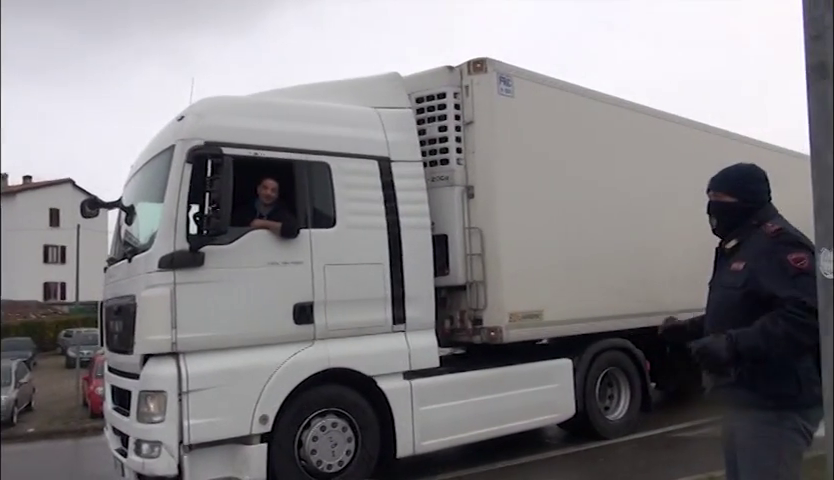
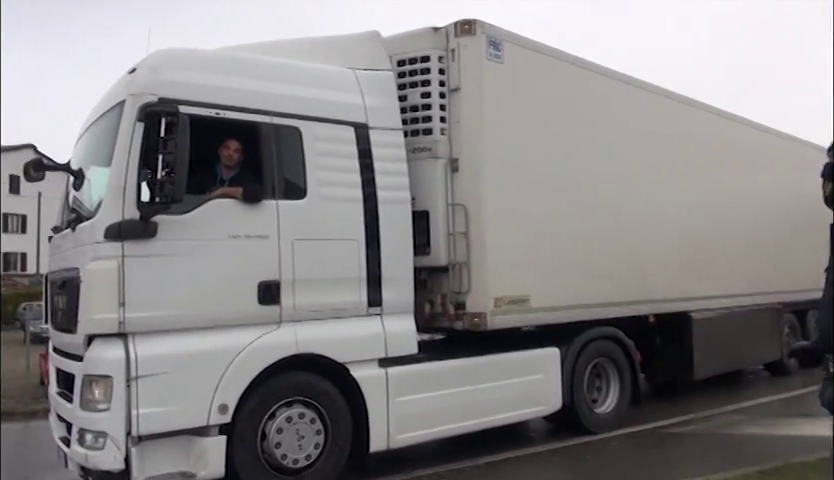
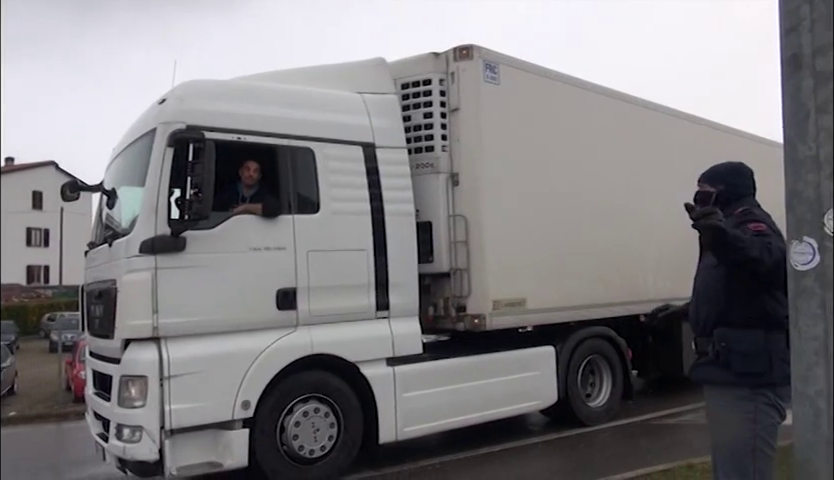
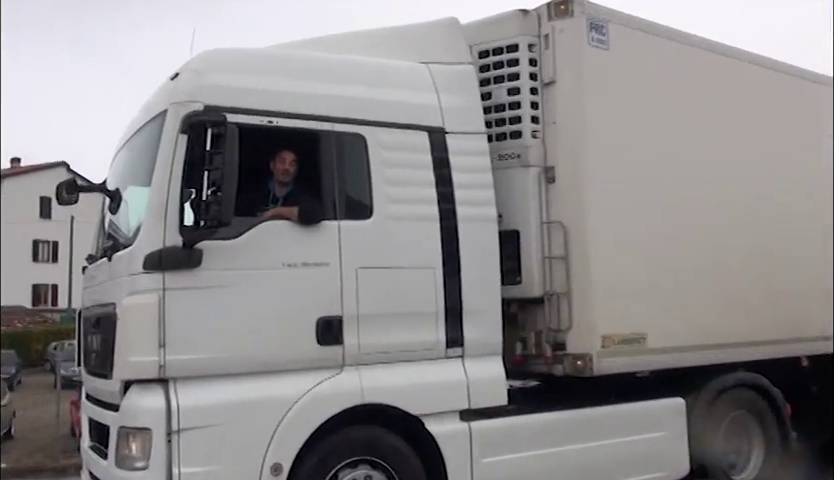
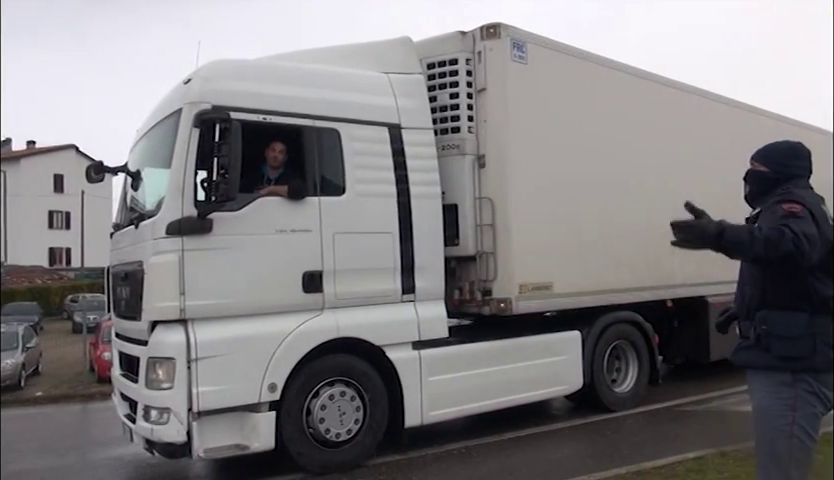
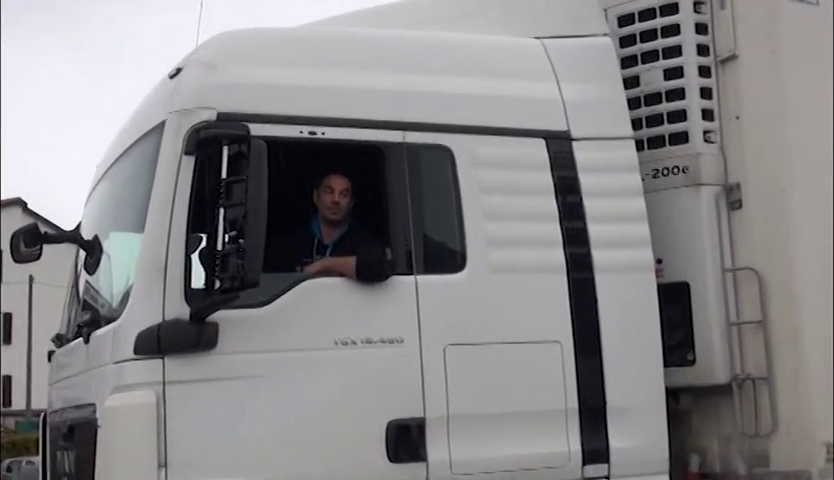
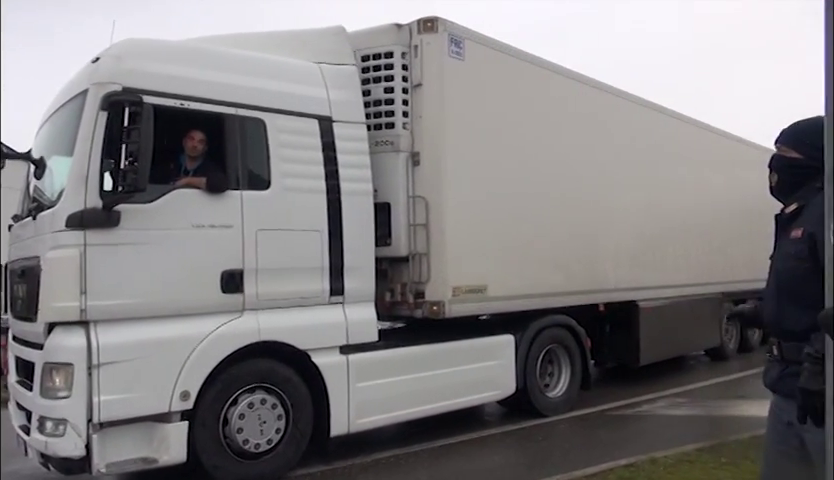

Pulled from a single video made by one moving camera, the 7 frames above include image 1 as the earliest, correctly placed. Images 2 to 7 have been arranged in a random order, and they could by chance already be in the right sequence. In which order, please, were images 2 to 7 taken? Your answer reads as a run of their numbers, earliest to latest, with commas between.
3, 5, 7, 2, 4, 6
